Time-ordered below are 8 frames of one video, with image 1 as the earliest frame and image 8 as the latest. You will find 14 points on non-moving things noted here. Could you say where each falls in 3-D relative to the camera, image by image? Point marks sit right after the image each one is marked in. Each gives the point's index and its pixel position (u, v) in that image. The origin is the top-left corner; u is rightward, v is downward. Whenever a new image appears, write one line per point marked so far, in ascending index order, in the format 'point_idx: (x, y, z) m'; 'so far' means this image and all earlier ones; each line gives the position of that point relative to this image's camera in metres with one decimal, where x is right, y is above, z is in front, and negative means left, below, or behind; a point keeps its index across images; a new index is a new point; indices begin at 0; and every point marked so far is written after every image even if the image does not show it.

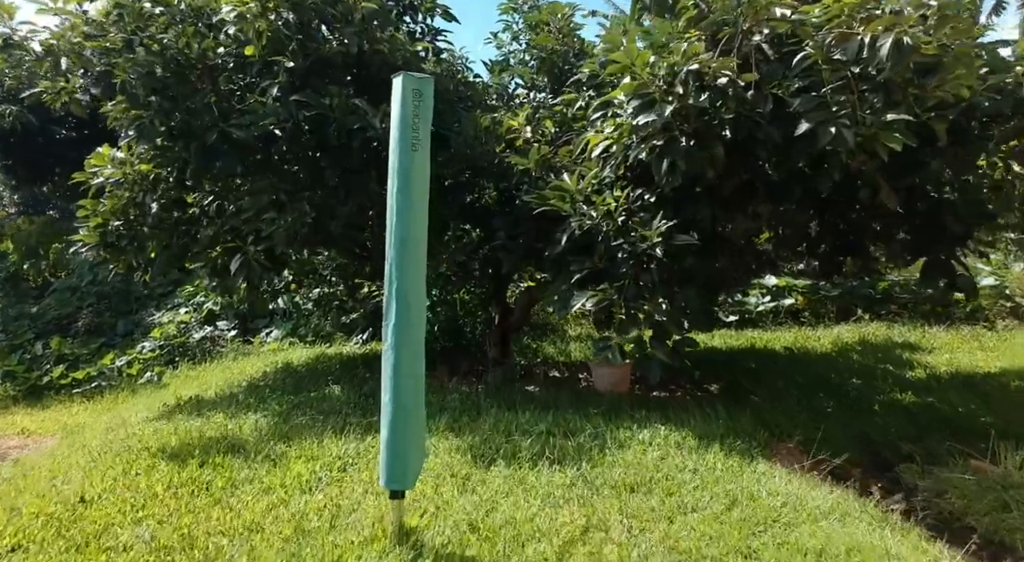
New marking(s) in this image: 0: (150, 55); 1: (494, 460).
0: (-2.2, +1.4, +4.0) m
1: (-0.1, -0.8, +3.0) m
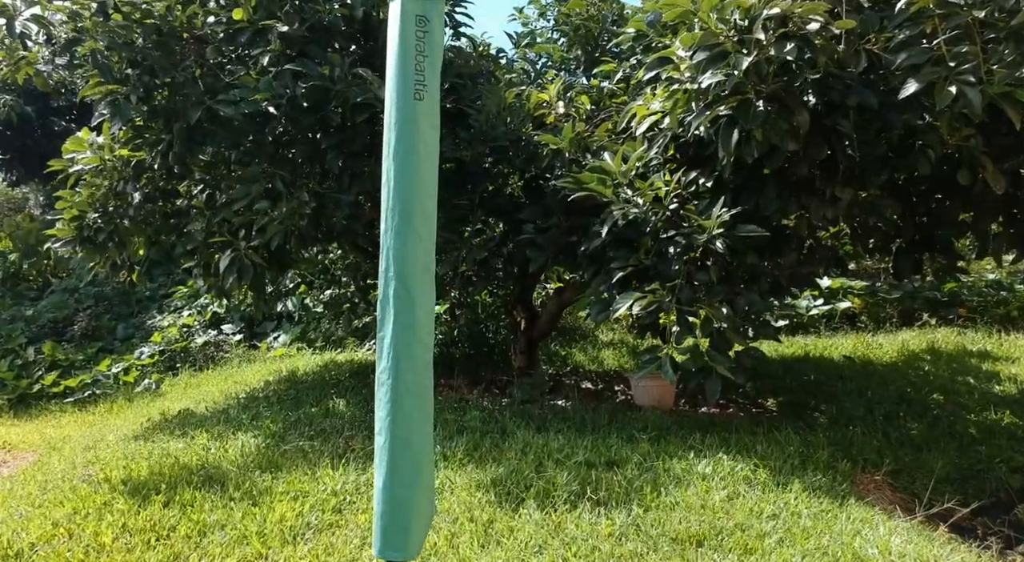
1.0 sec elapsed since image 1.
0: (-2.1, +1.4, +3.5) m
1: (0.0, -0.8, +2.4) m
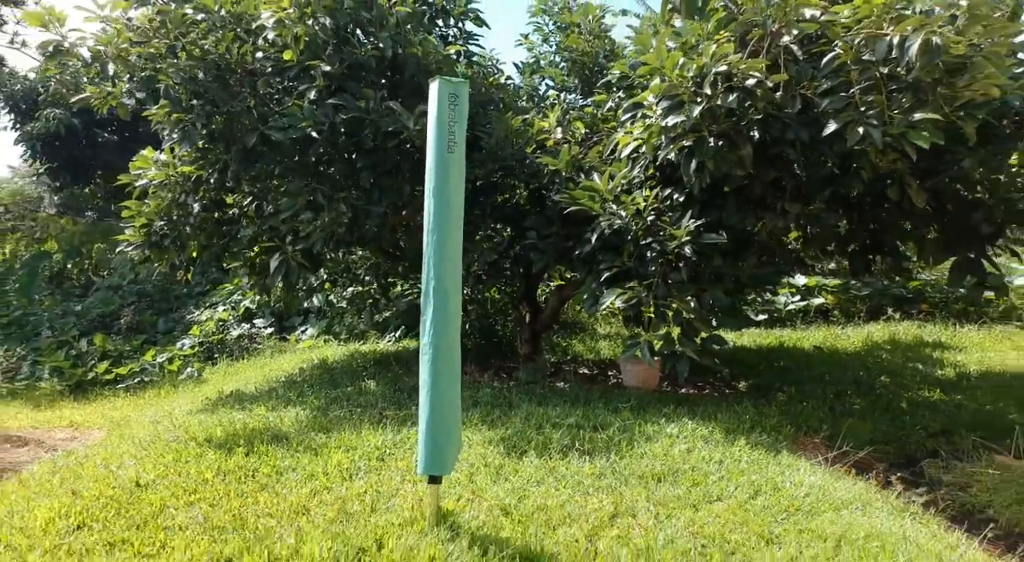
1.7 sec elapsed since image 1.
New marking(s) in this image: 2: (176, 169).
0: (-2.0, +1.4, +4.2) m
1: (+0.1, -0.8, +3.1) m
2: (-2.4, +0.8, +4.8) m
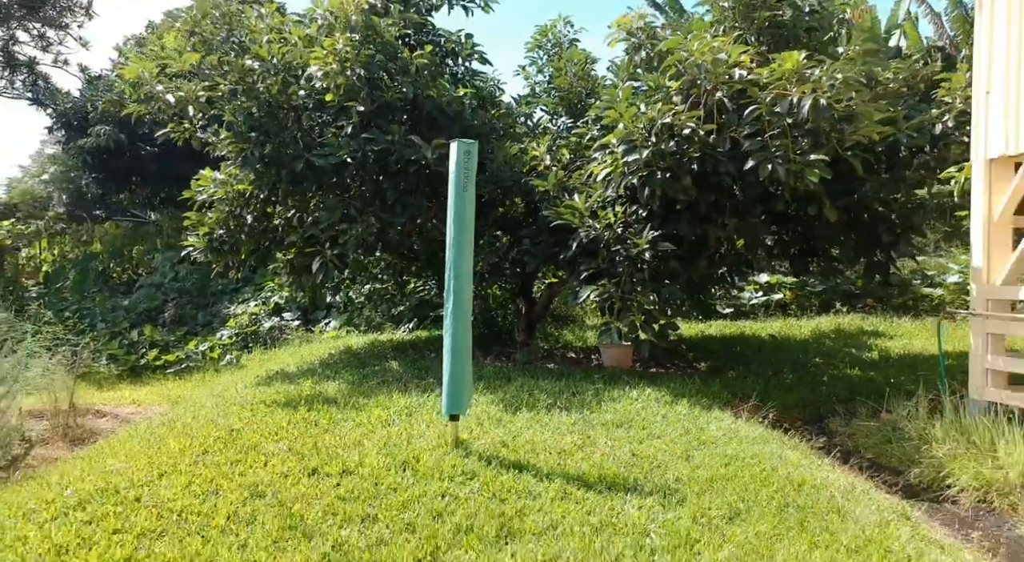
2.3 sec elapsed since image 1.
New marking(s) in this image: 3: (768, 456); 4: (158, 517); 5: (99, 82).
0: (-2.0, +1.4, +5.2) m
1: (0.0, -0.8, +4.1) m
2: (-2.4, +0.8, +5.8) m
3: (+1.2, -0.8, +3.2) m
4: (-1.4, -0.9, +2.6) m
5: (-6.3, +3.0, +10.2) m
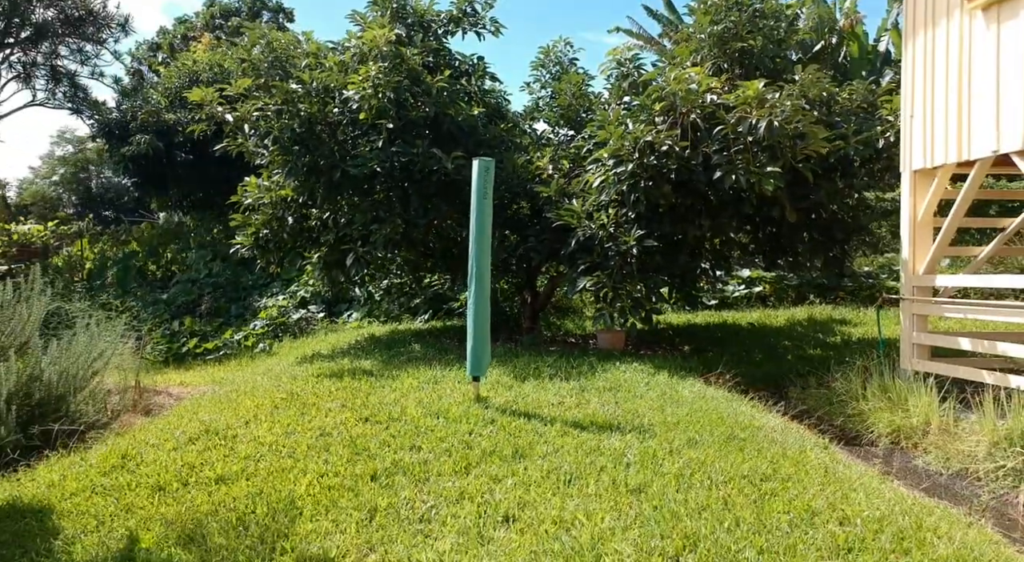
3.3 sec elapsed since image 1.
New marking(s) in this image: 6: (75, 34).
0: (-2.0, +1.5, +6.0) m
1: (+0.1, -0.7, +4.9) m
2: (-2.3, +0.9, +6.6) m
3: (+1.3, -0.8, +4.0) m
4: (-1.3, -0.9, +3.4) m
5: (-6.2, +3.1, +11.0) m
6: (-7.4, +4.2, +11.3) m
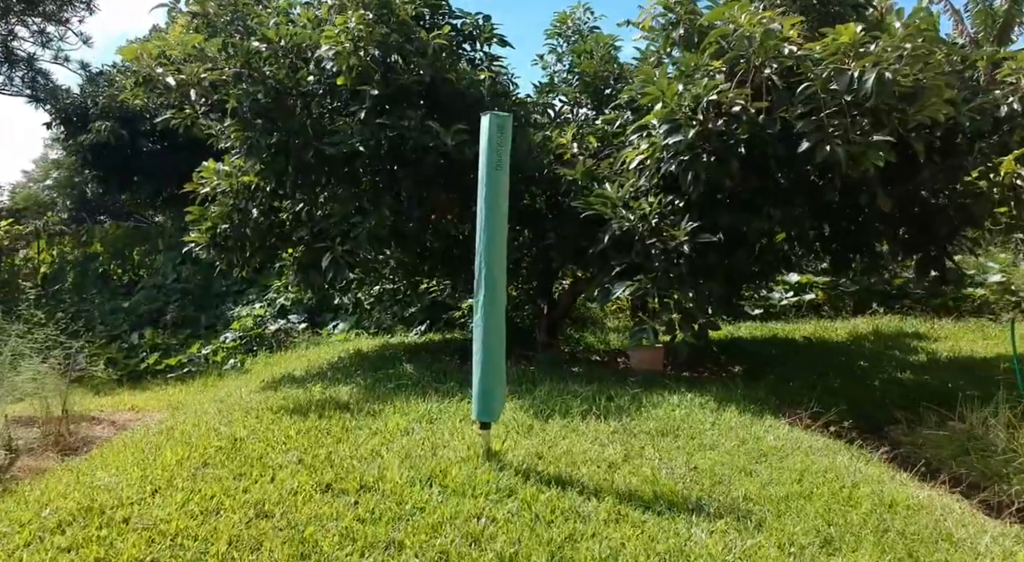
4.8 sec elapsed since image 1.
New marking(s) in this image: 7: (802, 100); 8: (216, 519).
0: (-1.9, +1.4, +4.8) m
1: (+0.2, -0.7, +3.7) m
2: (-2.2, +0.8, +5.4) m
3: (+1.4, -0.8, +2.8) m
4: (-1.2, -0.9, +2.2) m
5: (-6.1, +3.0, +9.9) m
6: (-7.3, +4.1, +10.1) m
7: (+1.7, +1.0, +3.8) m
8: (-1.1, -0.9, +2.4) m
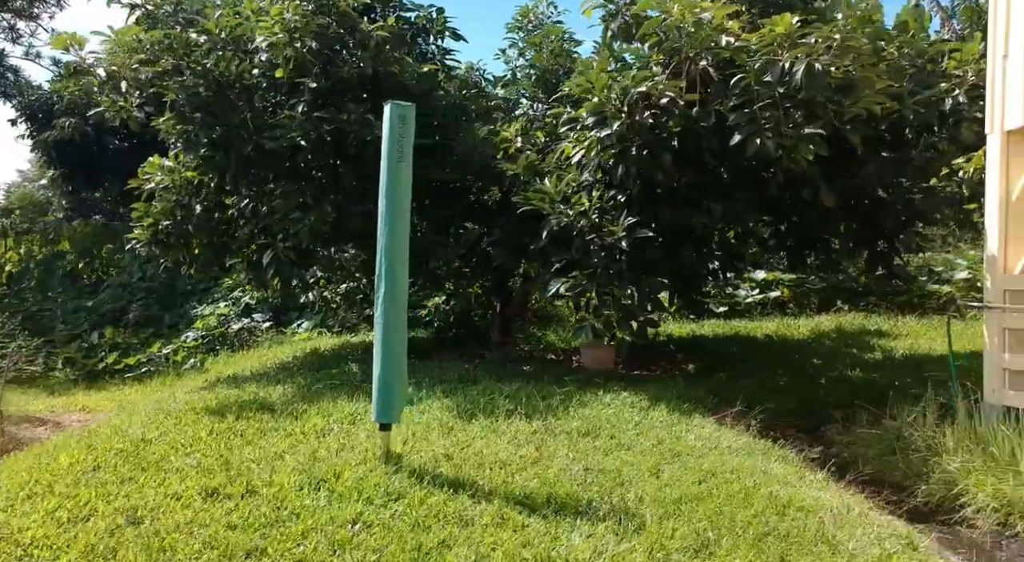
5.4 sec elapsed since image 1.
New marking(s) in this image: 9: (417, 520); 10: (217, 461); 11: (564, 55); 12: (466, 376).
0: (-2.3, +1.4, +4.7) m
1: (-0.2, -0.7, +3.6) m
2: (-2.7, +0.9, +5.3) m
3: (+1.0, -0.8, +2.7) m
4: (-1.6, -0.9, +2.1) m
5: (-6.5, +3.0, +9.7) m
6: (-7.7, +4.1, +10.0) m
7: (+1.2, +1.1, +3.7) m
8: (-1.5, -0.8, +2.3) m
9: (-0.3, -0.8, +2.3) m
10: (-1.3, -0.8, +2.9) m
11: (+0.4, +1.9, +5.6) m
12: (-0.3, -0.7, +4.6) m
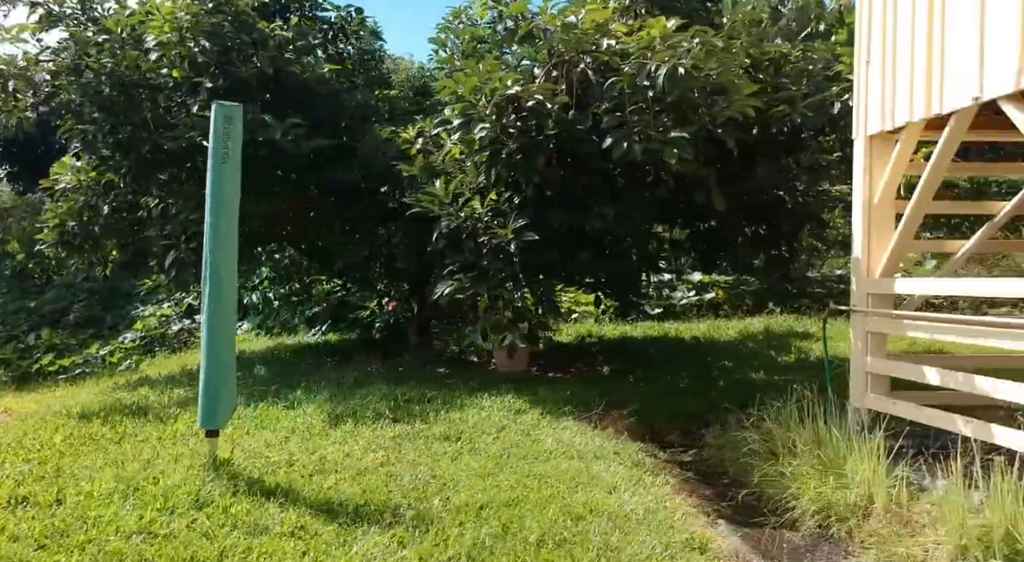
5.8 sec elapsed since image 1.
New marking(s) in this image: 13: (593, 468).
0: (-3.0, +1.4, +4.7) m
1: (-0.9, -0.7, +3.6) m
2: (-3.4, +0.8, +5.3) m
3: (+0.3, -0.8, +2.7) m
4: (-2.3, -0.9, +2.1) m
5: (-7.2, +3.0, +9.7) m
6: (-8.4, +4.1, +10.0) m
7: (+0.5, +1.0, +3.7) m
8: (-2.2, -0.8, +2.2) m
9: (-1.0, -0.8, +2.2) m
10: (-2.0, -0.8, +2.9) m
11: (-0.3, +1.9, +5.6) m
12: (-1.0, -0.7, +4.6) m
13: (+0.3, -0.8, +2.8) m
